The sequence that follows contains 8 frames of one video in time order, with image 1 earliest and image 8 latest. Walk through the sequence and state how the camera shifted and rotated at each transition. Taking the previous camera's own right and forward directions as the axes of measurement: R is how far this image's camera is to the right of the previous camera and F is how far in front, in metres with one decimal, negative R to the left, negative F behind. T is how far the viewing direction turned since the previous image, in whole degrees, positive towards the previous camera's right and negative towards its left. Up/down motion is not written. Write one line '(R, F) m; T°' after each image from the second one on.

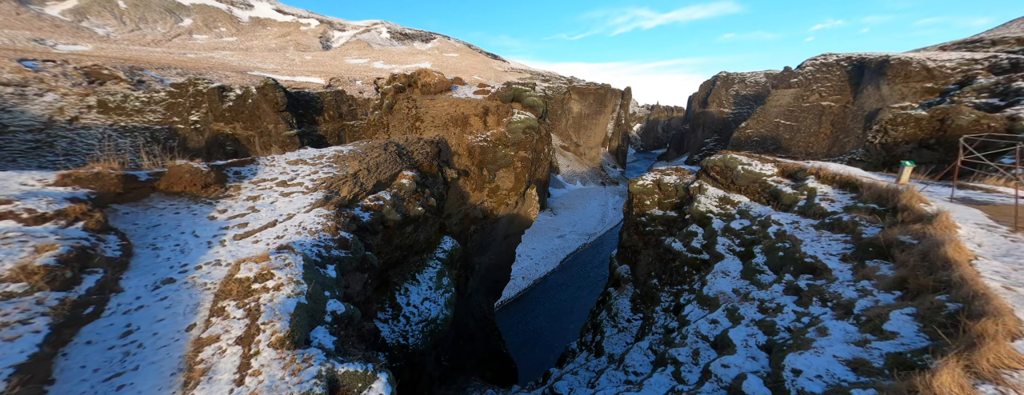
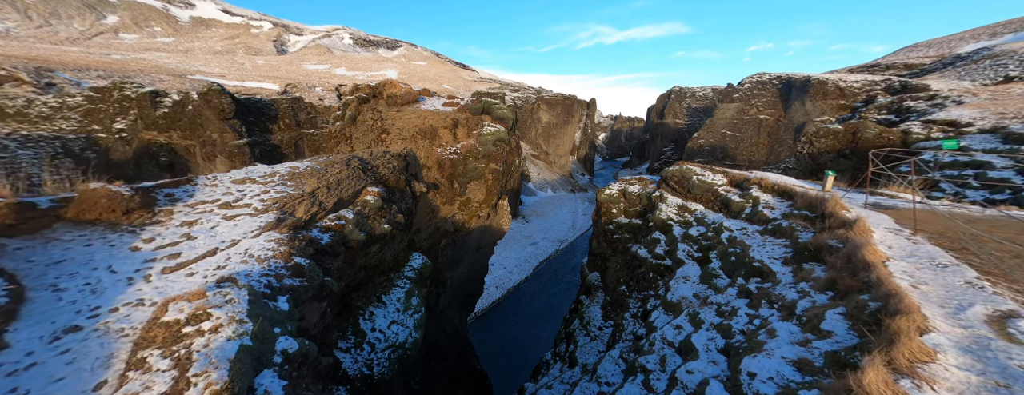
(0.0, 0.0) m; +6°
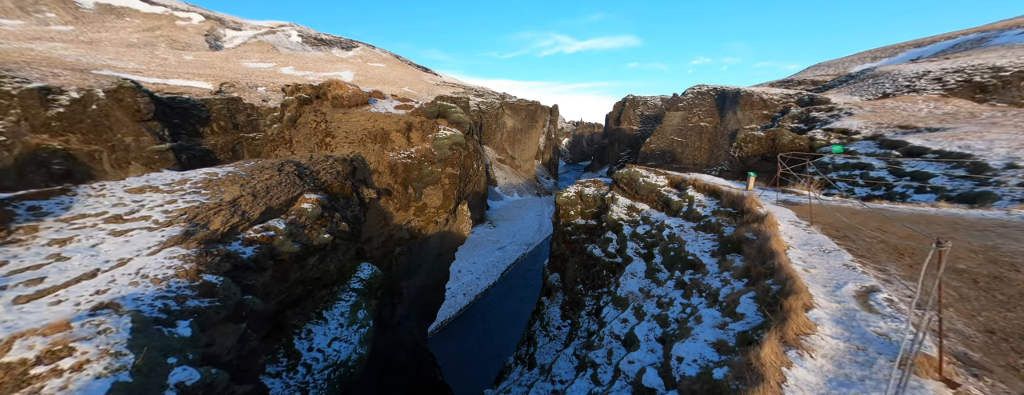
(+0.3, -0.1) m; +7°
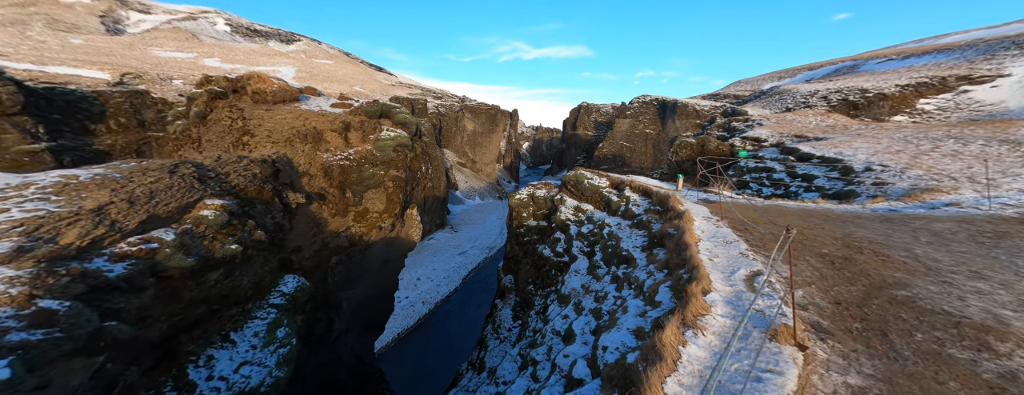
(+0.4, -0.1) m; +8°
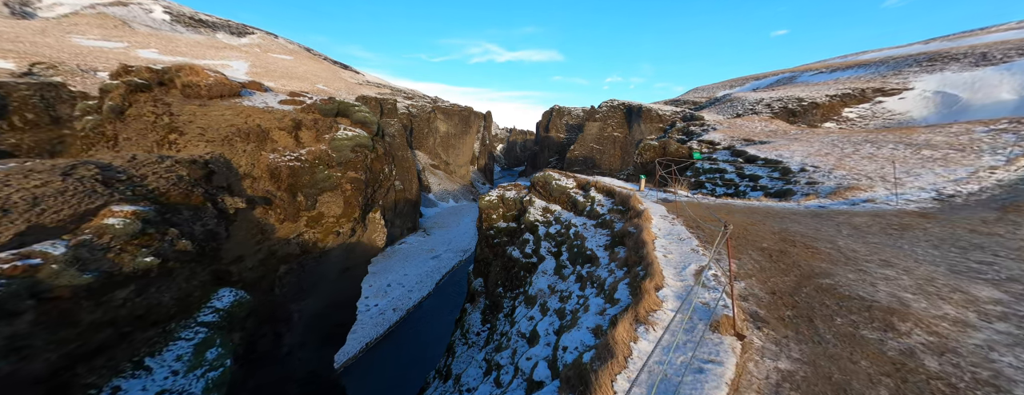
(+0.2, +0.1) m; +5°
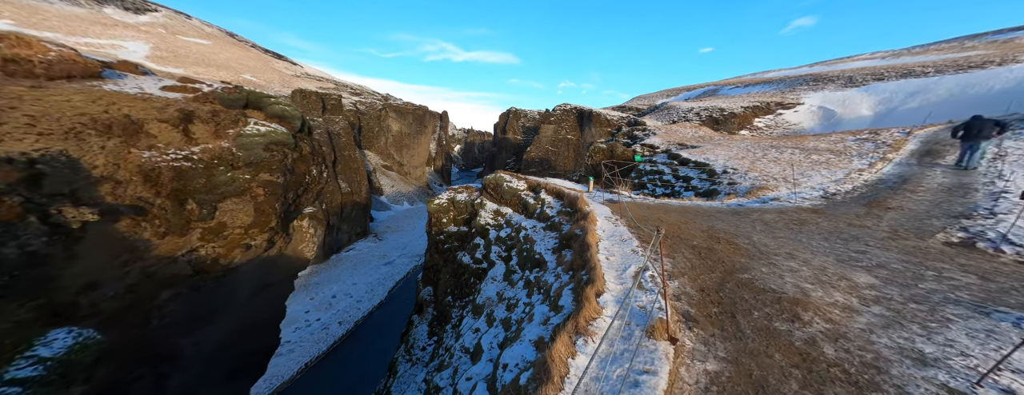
(+0.3, +0.3) m; +9°
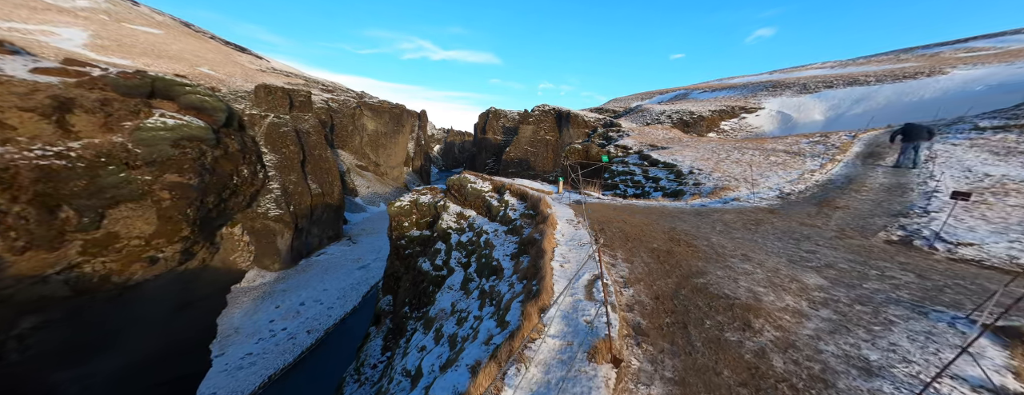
(+0.7, +0.5) m; +4°
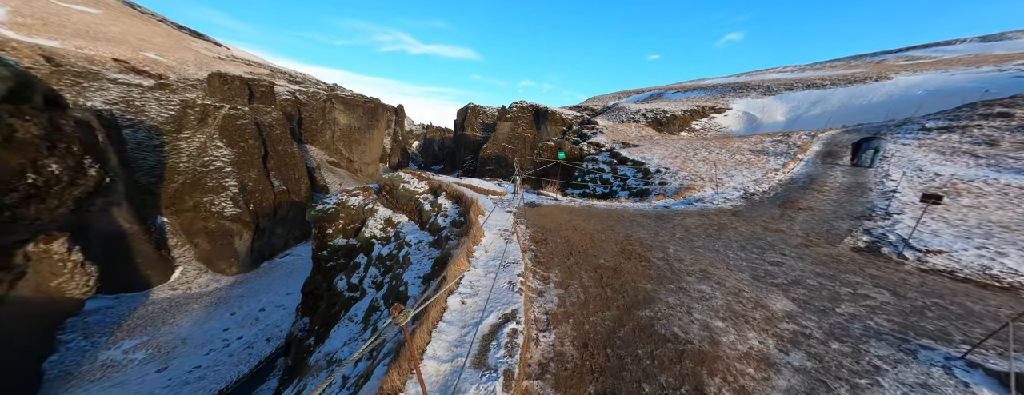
(+1.5, +1.5) m; +4°
